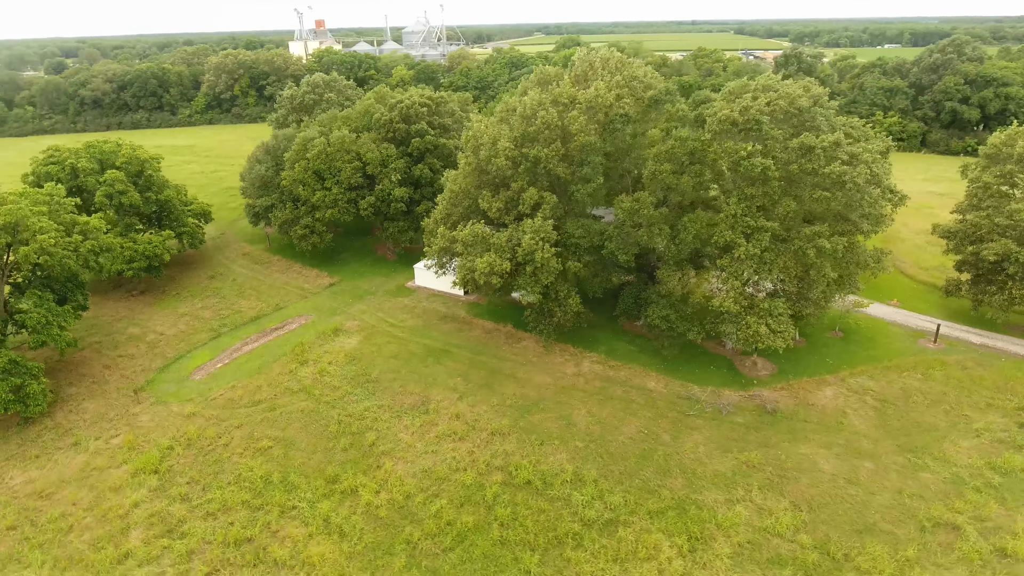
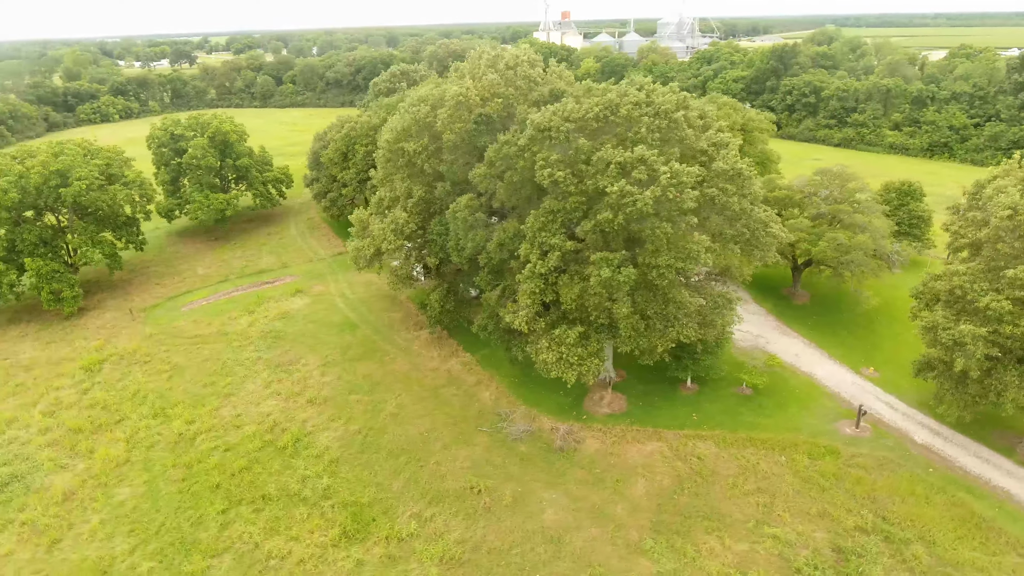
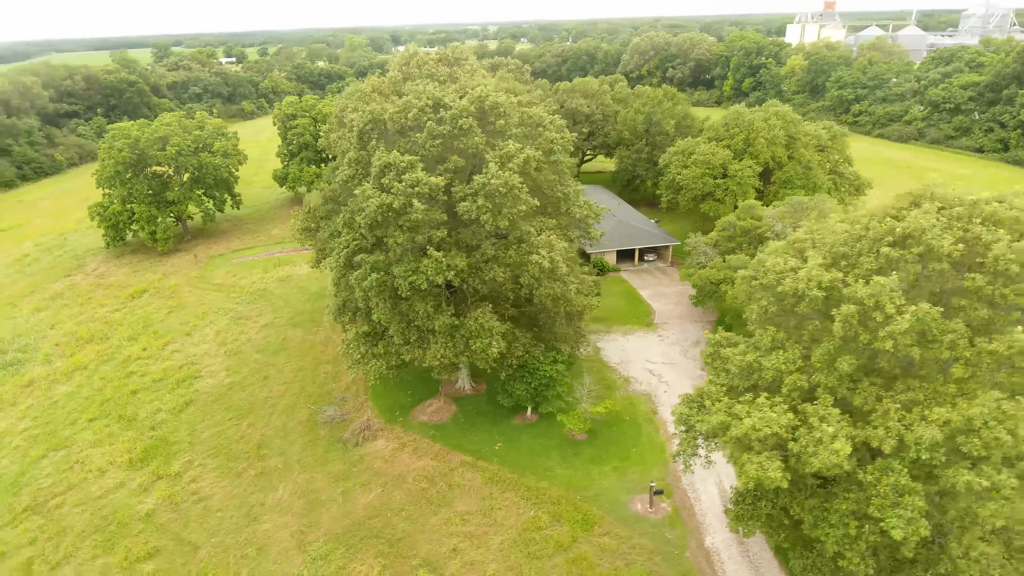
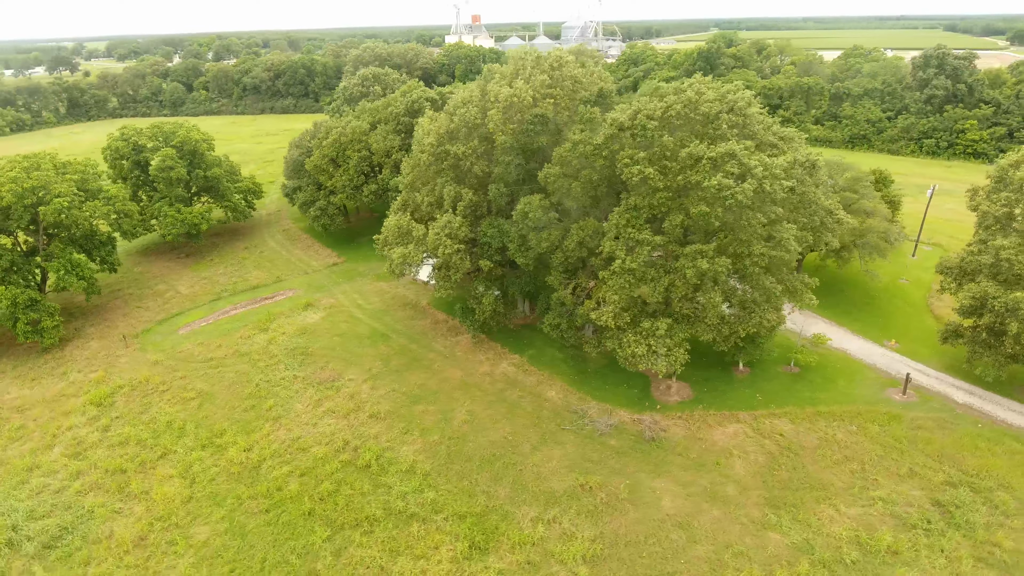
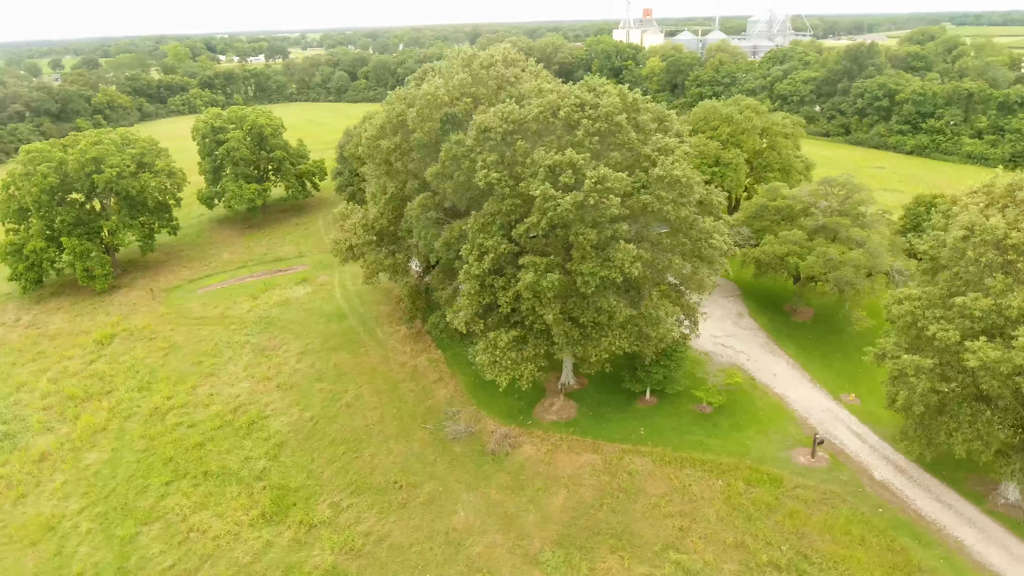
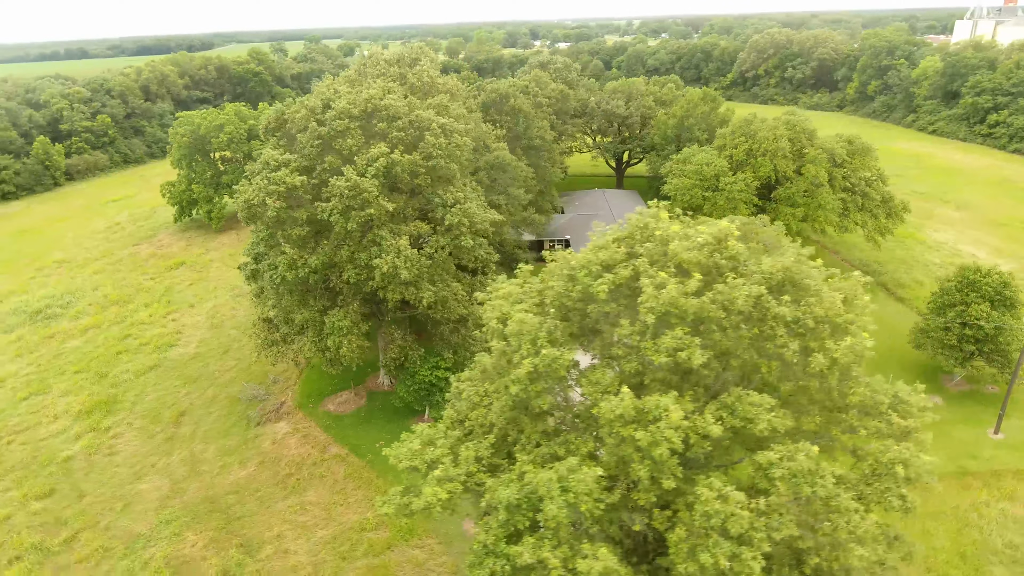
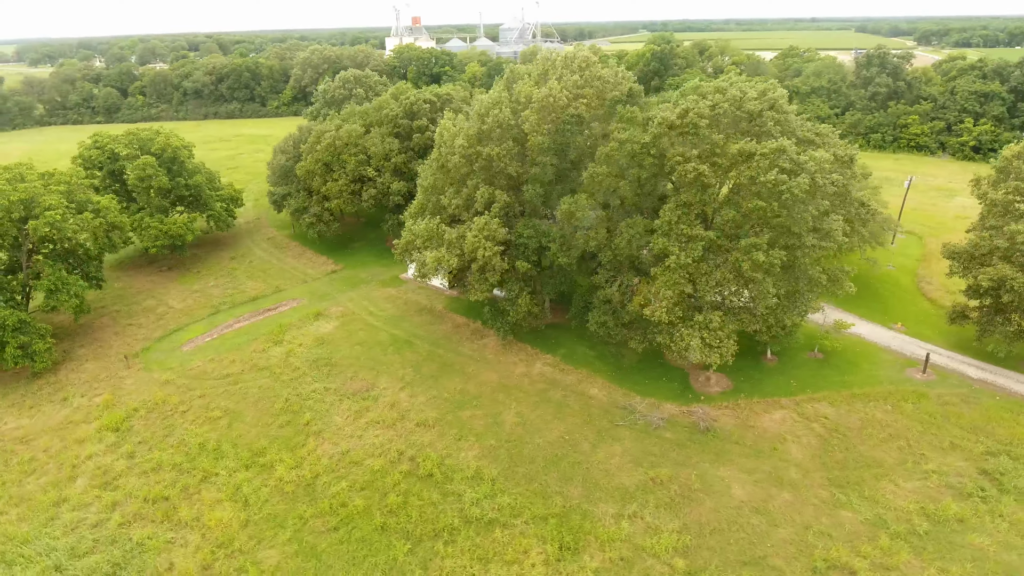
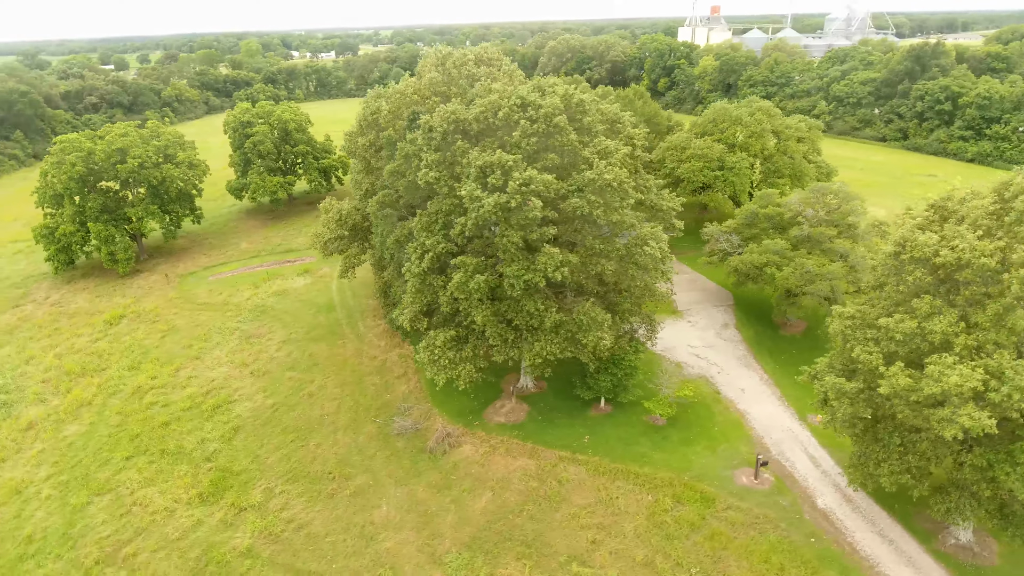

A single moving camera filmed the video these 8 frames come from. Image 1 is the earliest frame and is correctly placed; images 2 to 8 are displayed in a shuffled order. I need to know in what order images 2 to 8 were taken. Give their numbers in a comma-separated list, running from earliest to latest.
7, 4, 2, 5, 8, 3, 6
